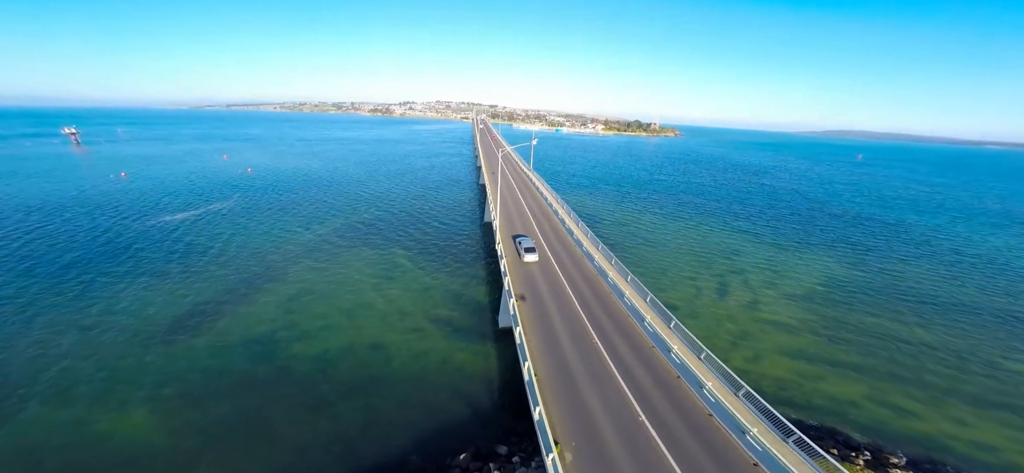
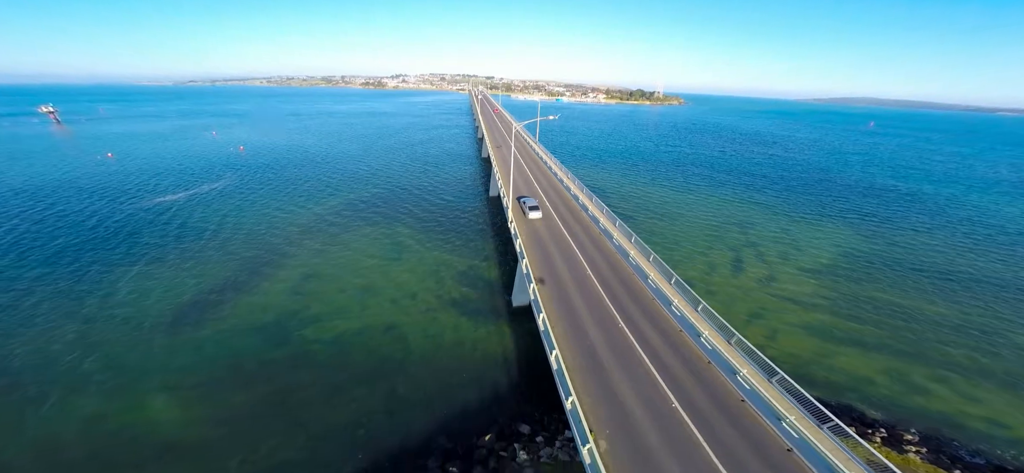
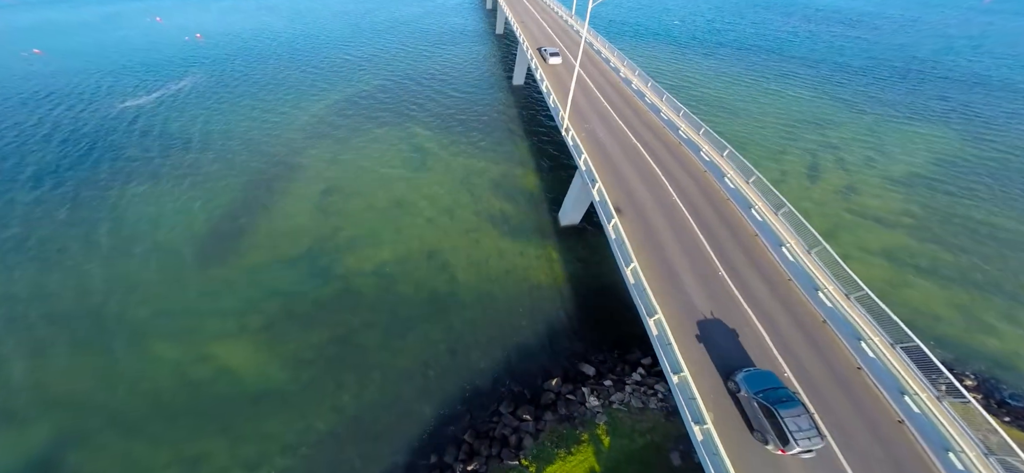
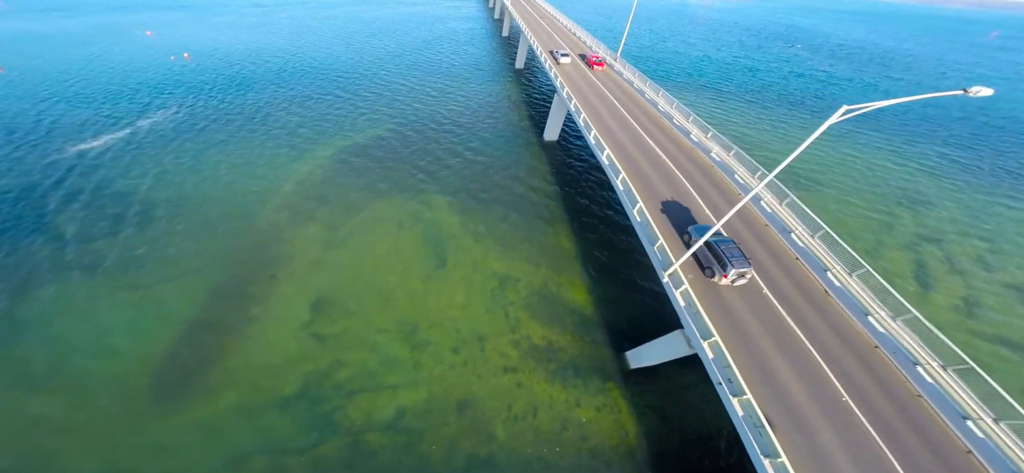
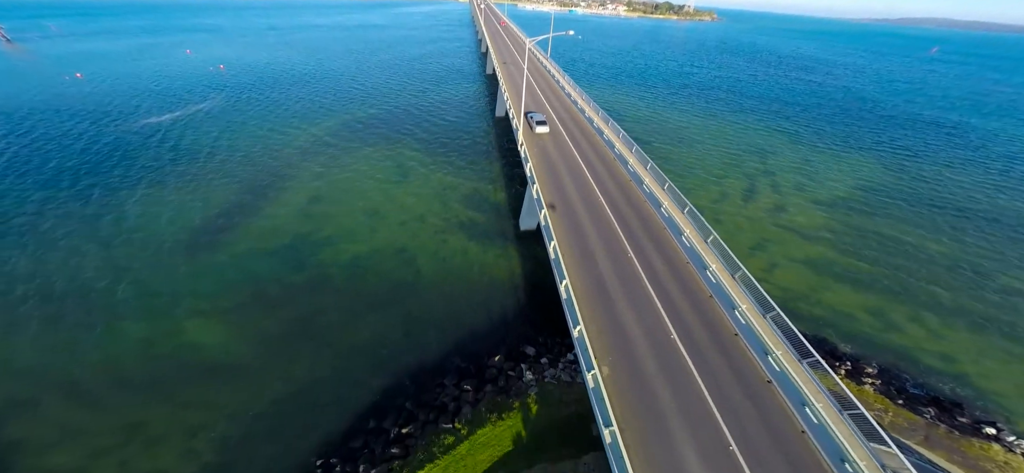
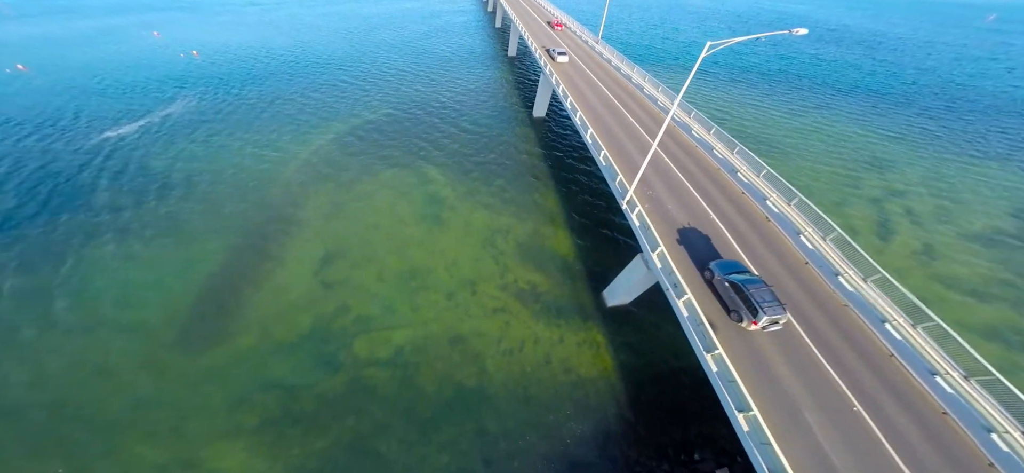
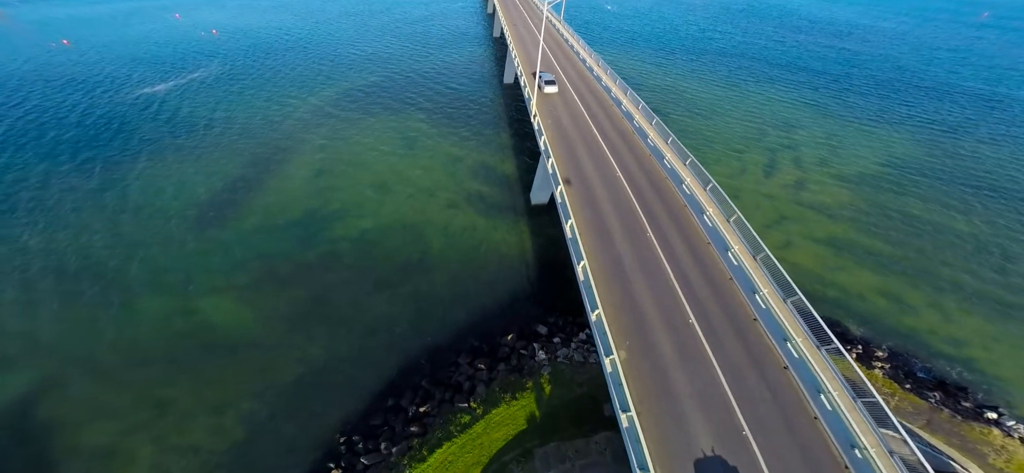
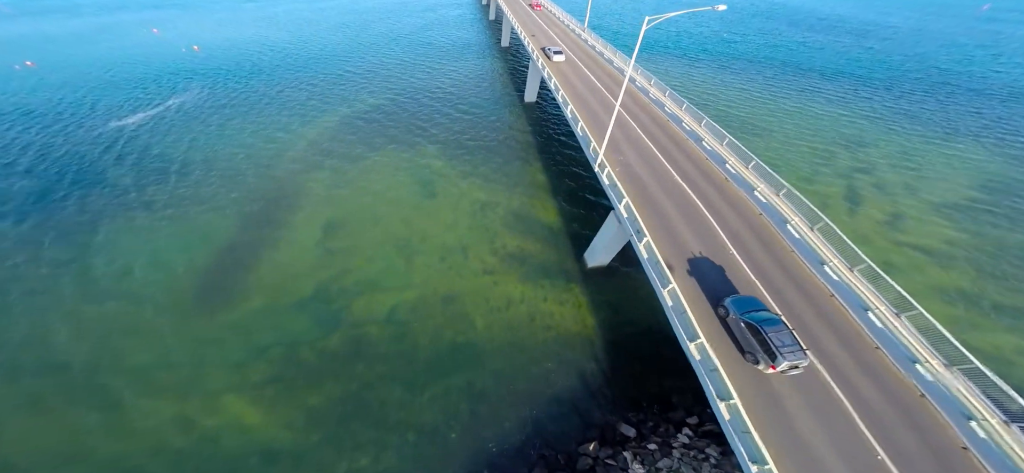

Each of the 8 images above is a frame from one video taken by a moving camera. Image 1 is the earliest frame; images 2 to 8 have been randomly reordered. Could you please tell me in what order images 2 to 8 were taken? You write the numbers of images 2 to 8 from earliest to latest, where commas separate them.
2, 5, 7, 3, 8, 6, 4
